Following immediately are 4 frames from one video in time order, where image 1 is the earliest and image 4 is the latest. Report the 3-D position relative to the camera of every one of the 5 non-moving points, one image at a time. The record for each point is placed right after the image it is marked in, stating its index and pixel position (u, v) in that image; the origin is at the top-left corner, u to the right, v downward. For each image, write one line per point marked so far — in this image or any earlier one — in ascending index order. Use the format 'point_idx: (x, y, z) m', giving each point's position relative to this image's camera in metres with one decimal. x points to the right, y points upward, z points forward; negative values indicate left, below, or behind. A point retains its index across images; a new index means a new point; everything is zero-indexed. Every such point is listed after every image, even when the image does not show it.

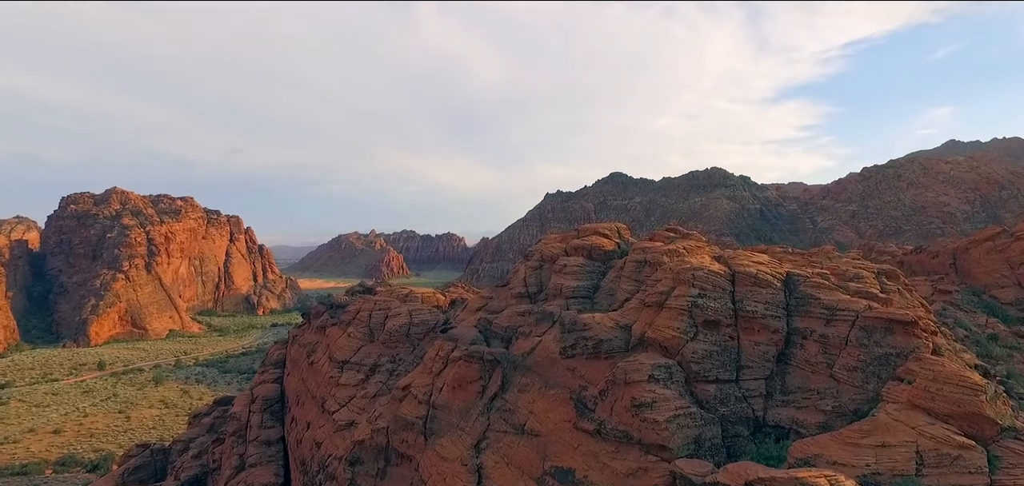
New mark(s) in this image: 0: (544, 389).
0: (+0.6, -2.9, +10.8) m
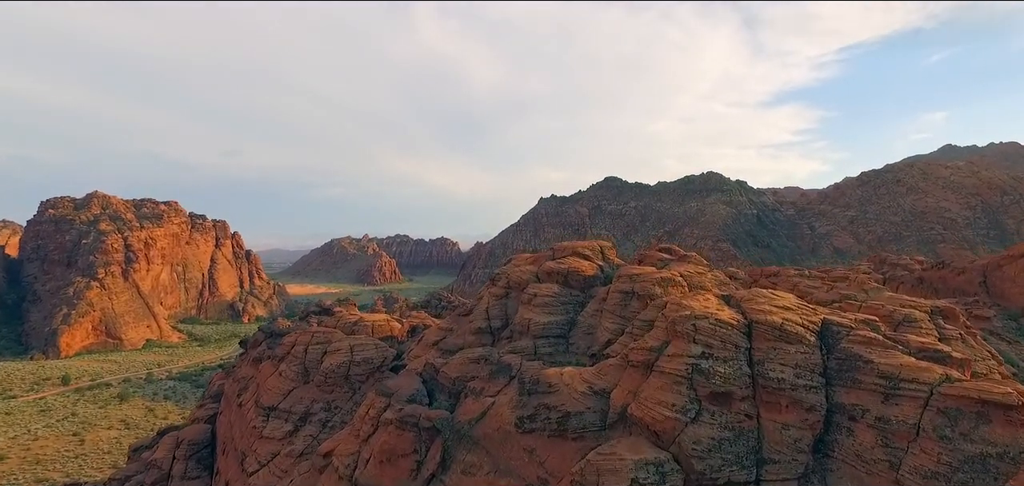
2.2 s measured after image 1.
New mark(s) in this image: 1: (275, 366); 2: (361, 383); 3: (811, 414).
0: (-0.3, -3.4, +8.0) m
1: (-6.7, -3.4, +15.4) m
2: (-3.8, -3.5, +13.7) m
3: (+3.7, -2.1, +6.8) m
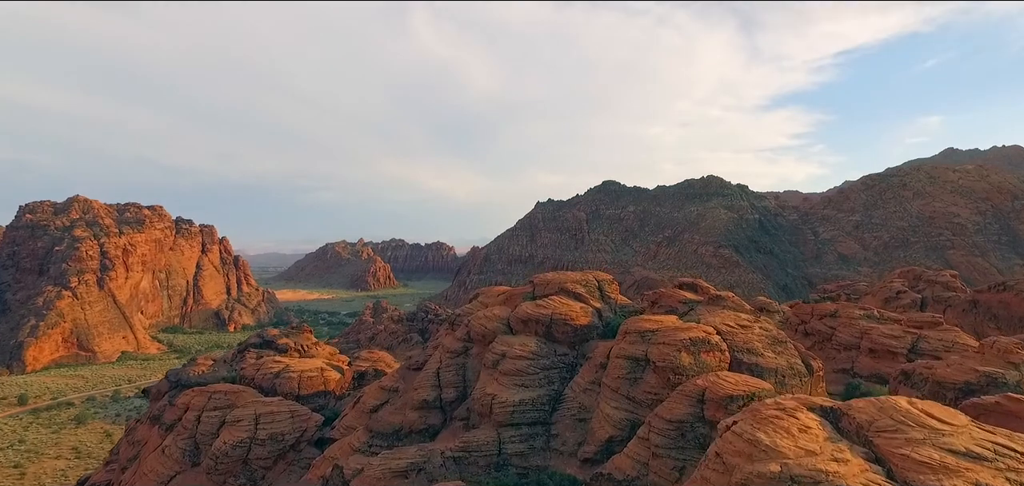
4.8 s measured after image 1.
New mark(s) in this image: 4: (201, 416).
0: (-0.9, -3.9, +4.2) m
1: (-7.3, -4.0, +11.6) m
2: (-4.4, -4.1, +9.9) m
3: (+3.0, -2.6, +3.0) m
4: (-6.2, -3.5, +11.1) m
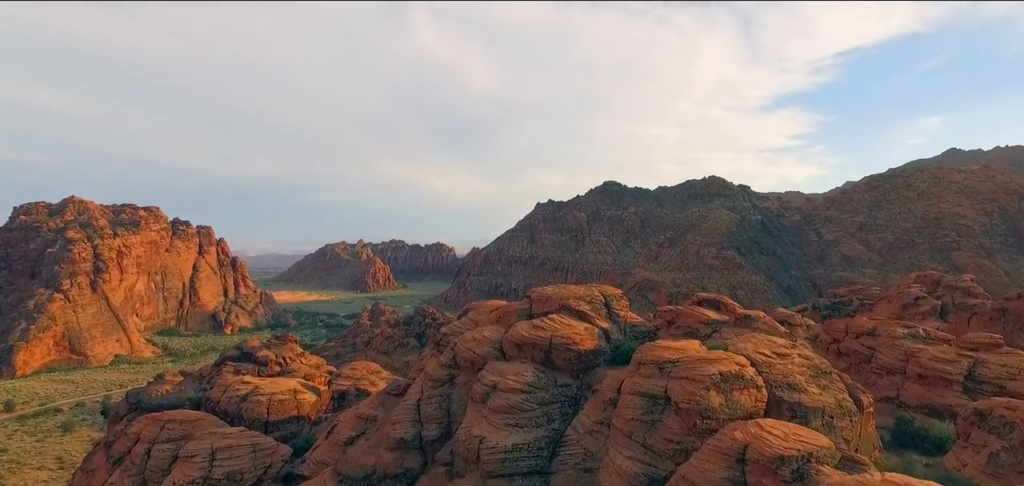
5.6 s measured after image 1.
0: (-1.0, -4.1, +2.8) m
1: (-7.4, -4.2, +10.2) m
2: (-4.5, -4.2, +8.6) m
3: (+2.9, -2.8, +1.7) m
4: (-6.3, -3.6, +9.8) m
